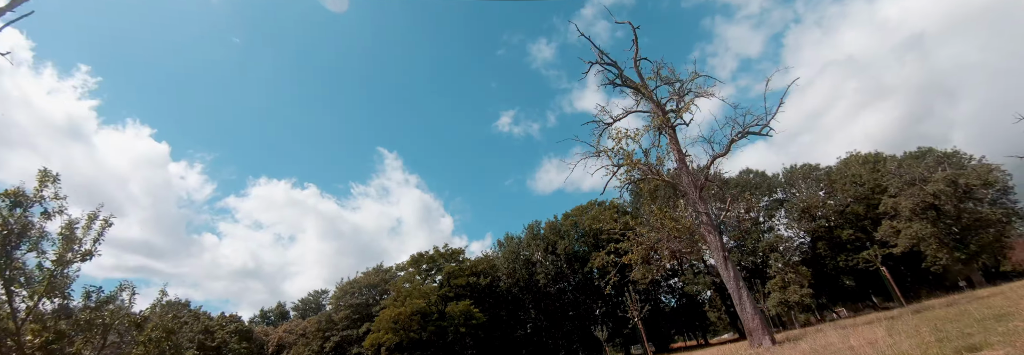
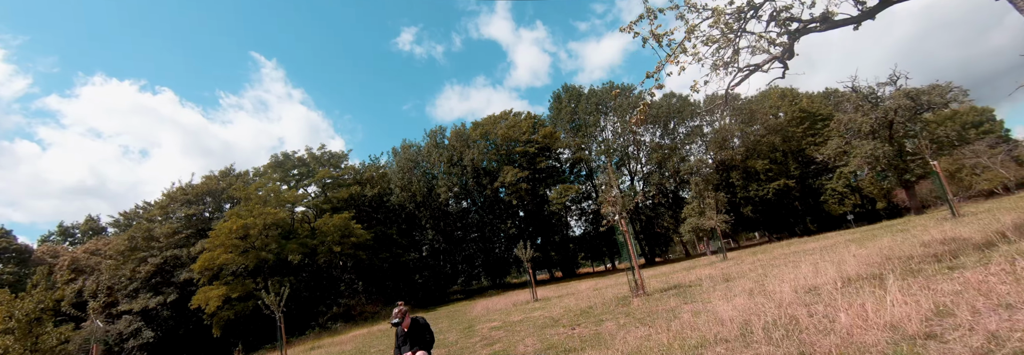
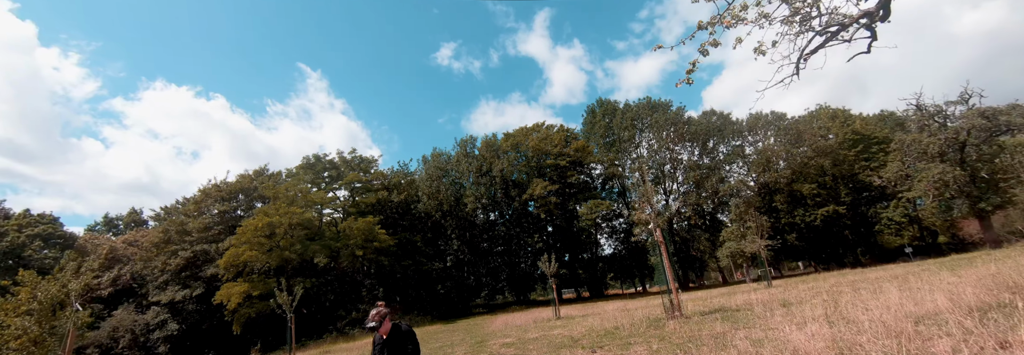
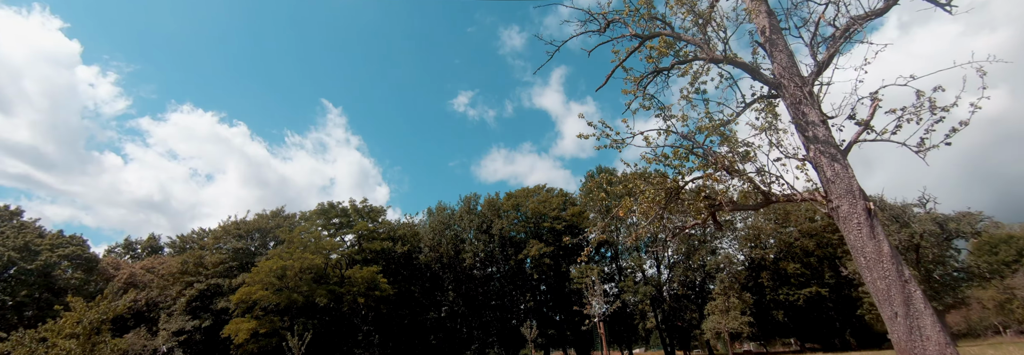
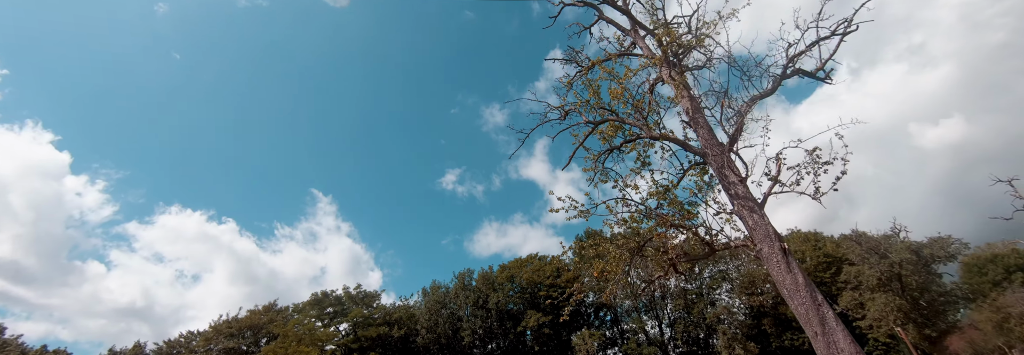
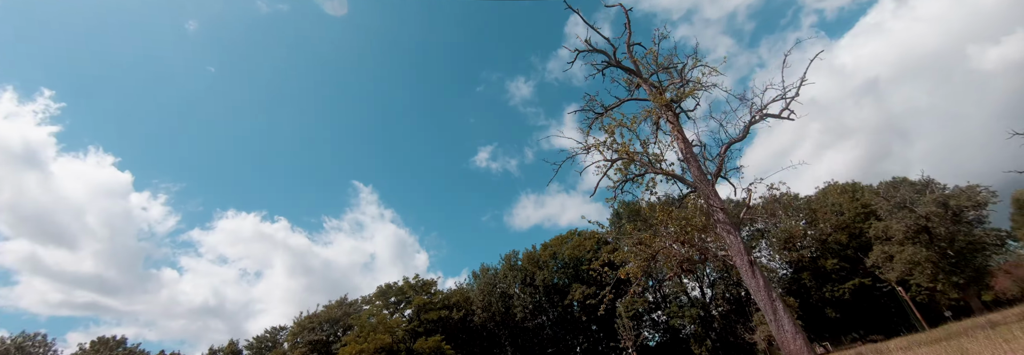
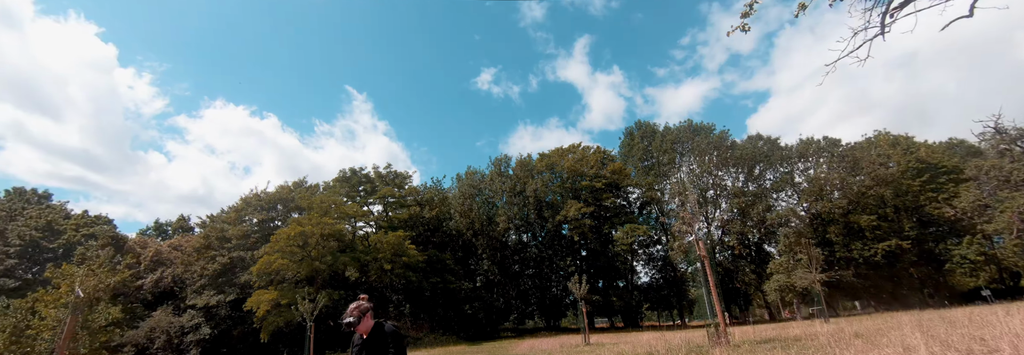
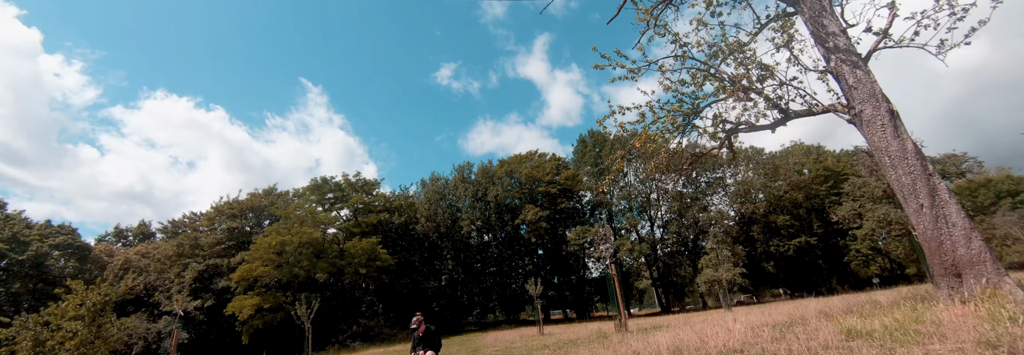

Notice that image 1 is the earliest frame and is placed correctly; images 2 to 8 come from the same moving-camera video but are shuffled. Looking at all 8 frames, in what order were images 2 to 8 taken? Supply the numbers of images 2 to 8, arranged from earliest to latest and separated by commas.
6, 5, 4, 8, 2, 3, 7
